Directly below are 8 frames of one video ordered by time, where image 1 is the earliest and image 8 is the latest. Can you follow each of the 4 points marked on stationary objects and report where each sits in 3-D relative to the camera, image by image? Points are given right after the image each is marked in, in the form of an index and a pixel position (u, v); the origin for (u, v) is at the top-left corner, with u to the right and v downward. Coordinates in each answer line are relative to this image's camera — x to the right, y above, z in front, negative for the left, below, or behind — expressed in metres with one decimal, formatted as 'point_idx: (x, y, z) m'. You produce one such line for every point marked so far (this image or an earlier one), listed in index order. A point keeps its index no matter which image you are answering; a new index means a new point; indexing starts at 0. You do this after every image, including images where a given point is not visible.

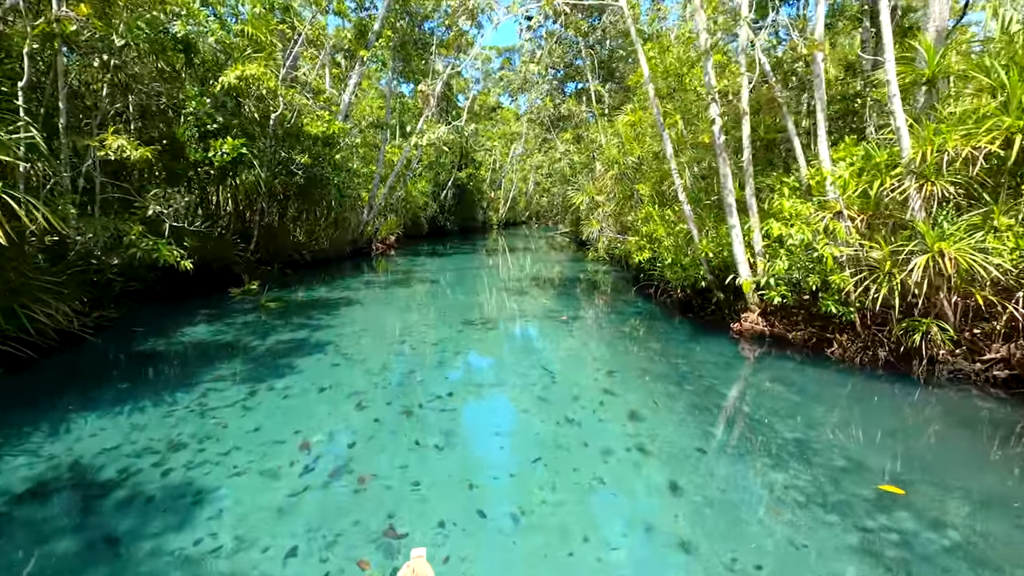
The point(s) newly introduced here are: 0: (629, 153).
0: (+2.2, +2.6, +12.5) m
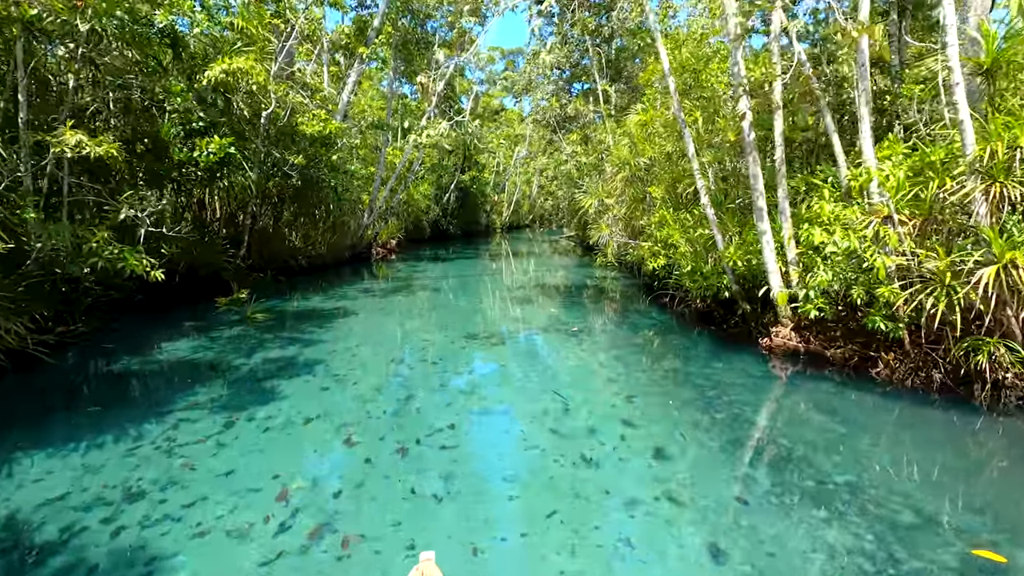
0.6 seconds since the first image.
0: (+2.3, +2.4, +11.9) m
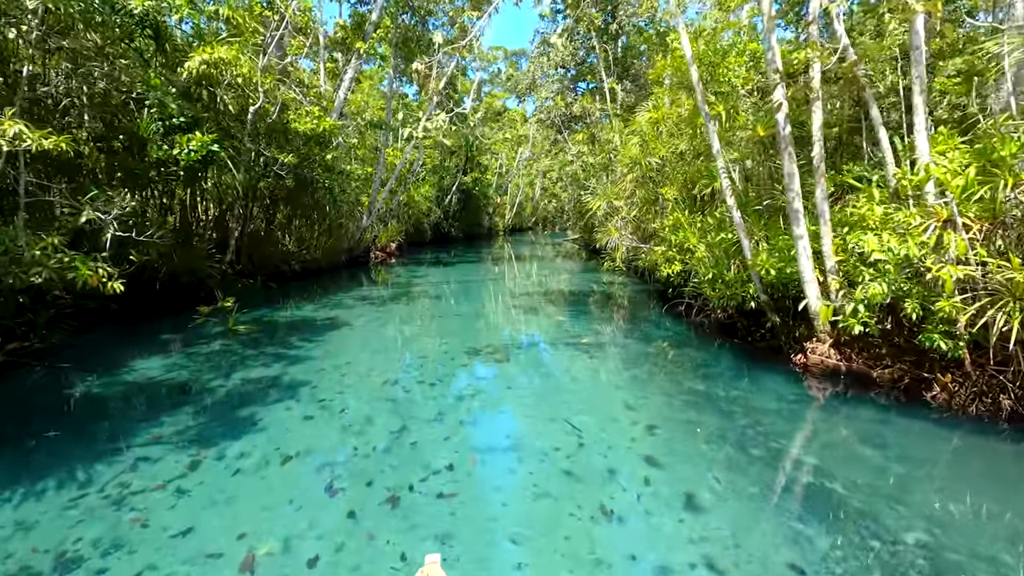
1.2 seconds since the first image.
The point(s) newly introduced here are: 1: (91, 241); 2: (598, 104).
0: (+2.4, +2.3, +11.3) m
1: (-3.6, +0.4, +5.7) m
2: (+2.3, +4.8, +17.3) m
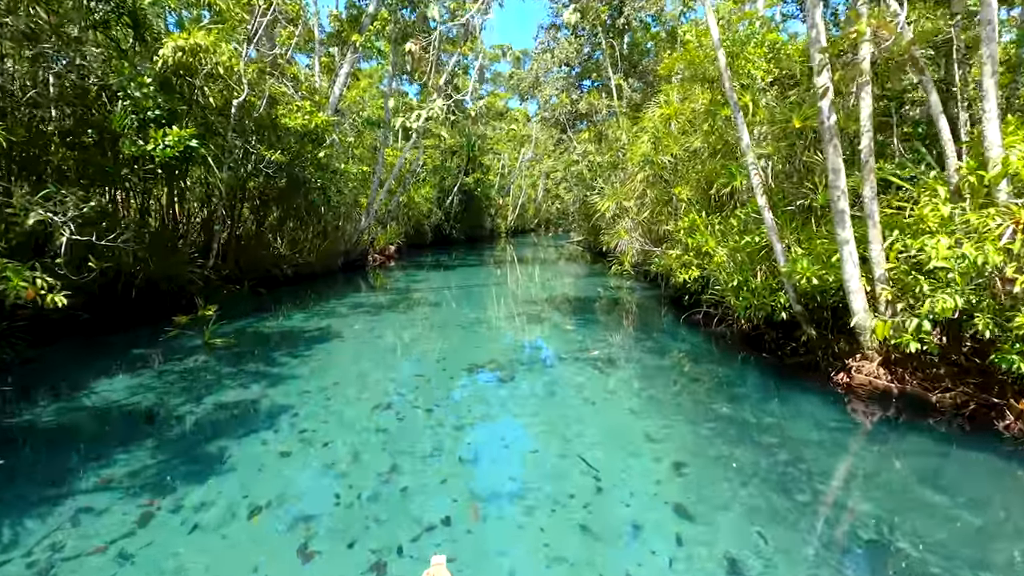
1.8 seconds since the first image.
0: (+2.5, +2.2, +10.7) m
1: (-3.6, +0.3, +5.1) m
2: (+2.3, +4.7, +16.7) m
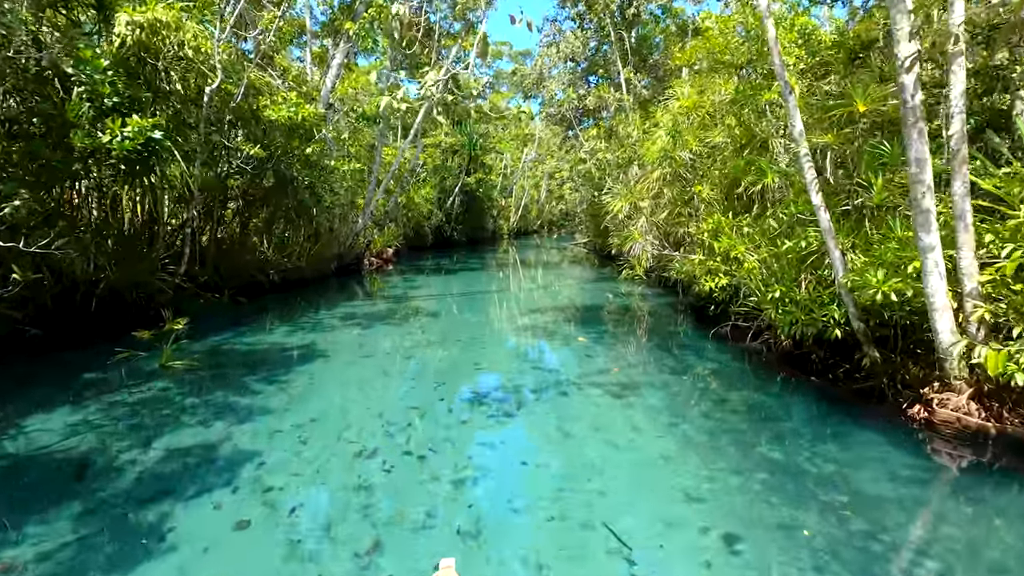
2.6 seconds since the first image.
0: (+2.6, +2.1, +9.8) m
1: (-3.5, +0.2, +4.3) m
2: (+2.4, +4.6, +15.8) m
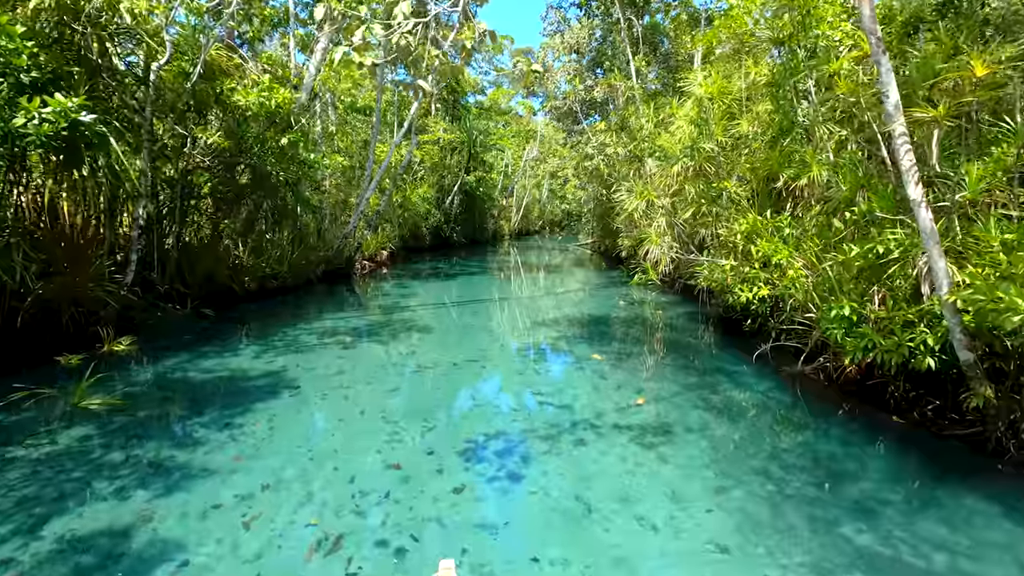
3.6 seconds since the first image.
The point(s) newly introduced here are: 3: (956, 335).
0: (+2.6, +2.0, +8.8) m
1: (-3.4, +0.1, +3.2) m
2: (+2.5, +4.5, +14.8) m
3: (+2.6, -0.3, +3.8) m
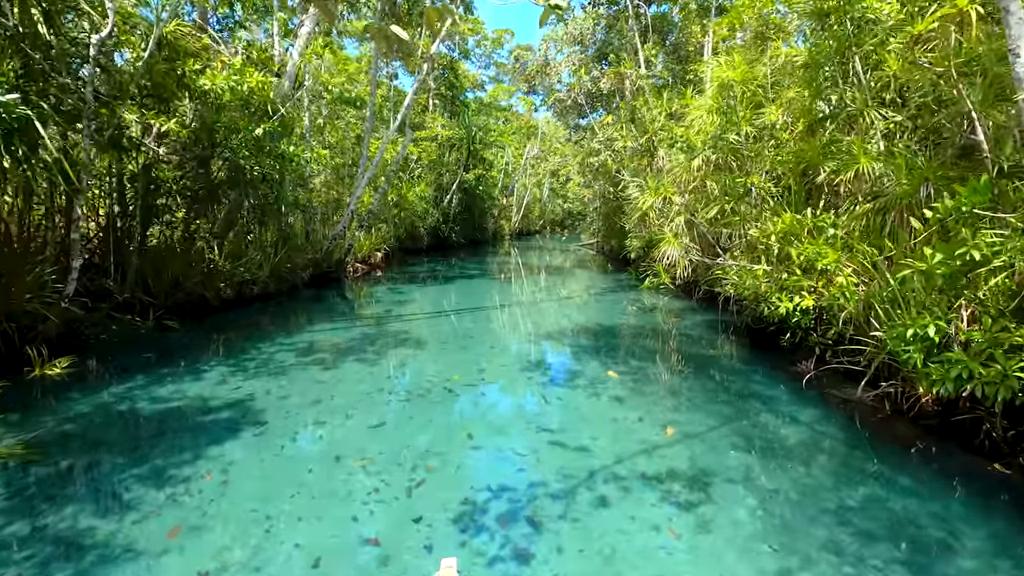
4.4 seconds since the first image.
0: (+2.7, +1.9, +7.9) m
1: (-3.4, 0.0, +2.3) m
2: (+2.5, +4.4, +13.9) m
3: (+2.6, -0.3, +2.9) m
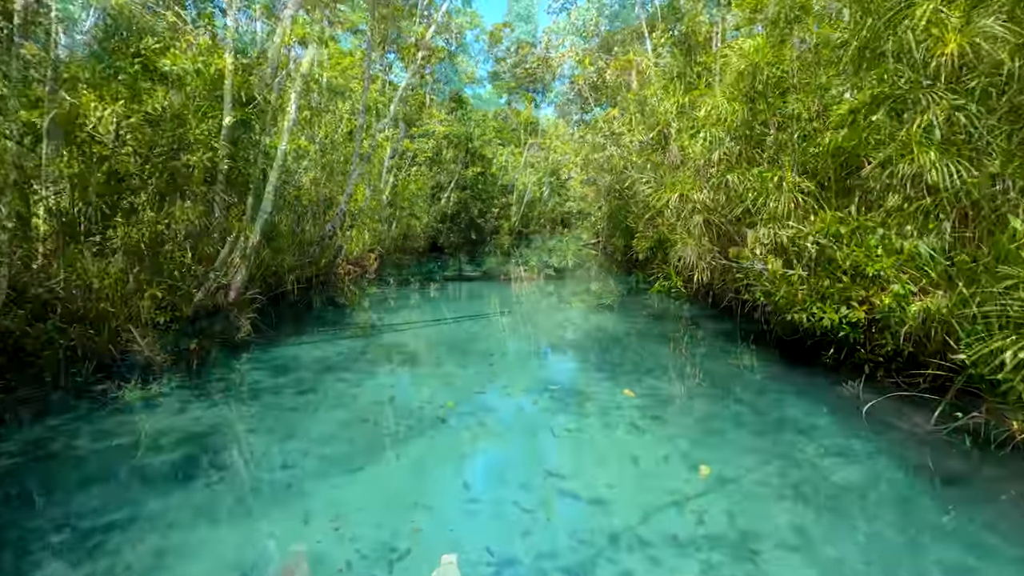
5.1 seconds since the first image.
0: (+2.7, +1.8, +7.2) m
1: (-3.3, -0.1, +1.6) m
2: (+2.5, +4.3, +13.2) m
3: (+2.7, -0.4, +2.2) m
